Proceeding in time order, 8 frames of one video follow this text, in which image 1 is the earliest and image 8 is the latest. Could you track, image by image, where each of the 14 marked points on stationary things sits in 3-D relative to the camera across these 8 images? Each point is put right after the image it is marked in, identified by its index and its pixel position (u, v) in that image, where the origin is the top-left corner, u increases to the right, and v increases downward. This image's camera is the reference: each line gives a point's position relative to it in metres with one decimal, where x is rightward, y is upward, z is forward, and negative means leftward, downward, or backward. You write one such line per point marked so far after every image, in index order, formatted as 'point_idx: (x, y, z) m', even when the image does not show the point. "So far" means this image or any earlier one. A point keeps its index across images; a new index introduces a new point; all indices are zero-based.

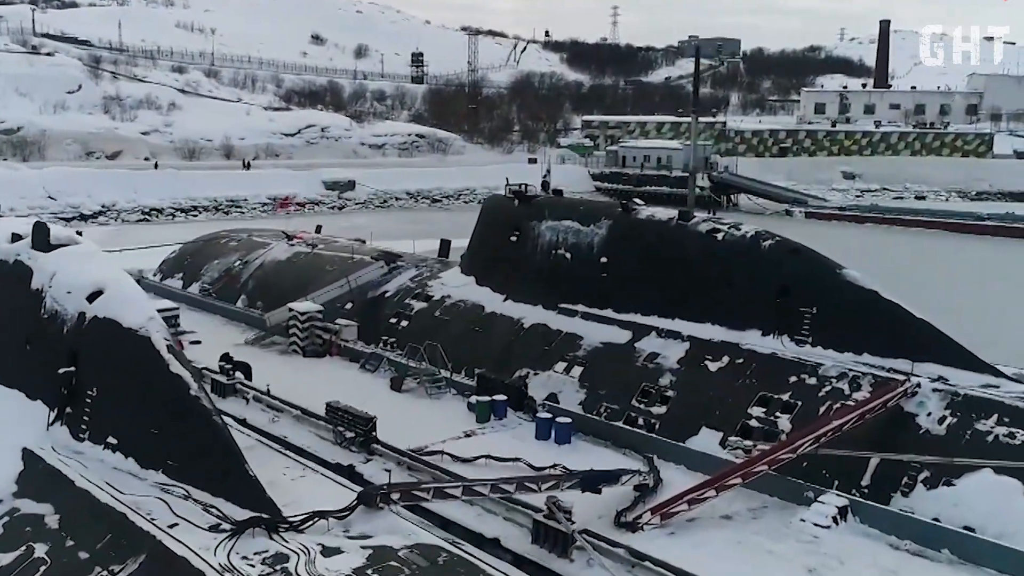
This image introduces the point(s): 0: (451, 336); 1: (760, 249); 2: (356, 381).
0: (-0.8, -0.7, +12.8) m
1: (+2.6, +0.4, +10.4) m
2: (-1.8, -1.1, +11.7) m
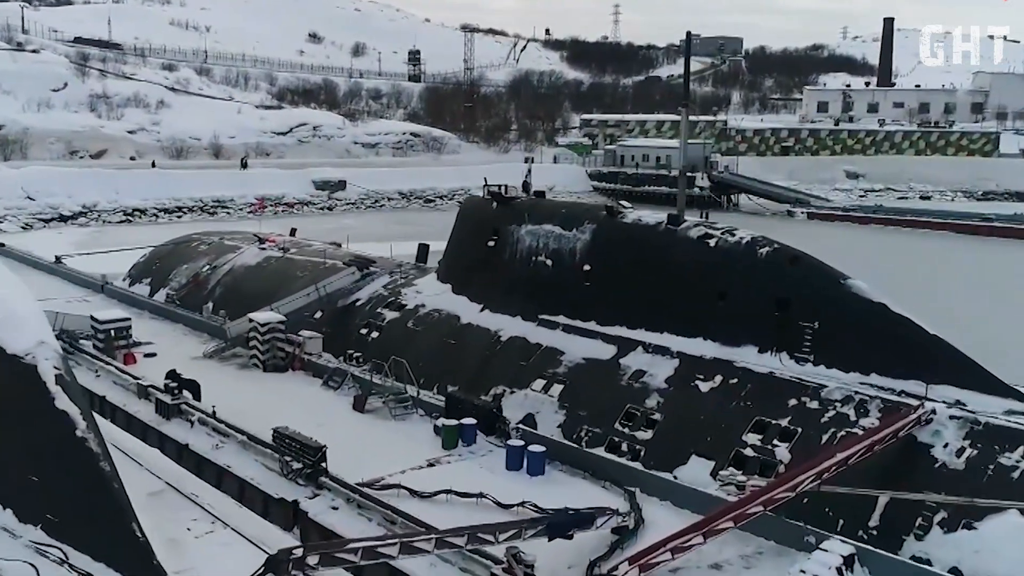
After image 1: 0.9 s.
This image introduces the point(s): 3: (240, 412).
0: (-1.1, -0.8, +11.8) m
1: (+2.3, +0.3, +9.4) m
2: (-2.1, -1.2, +10.8) m
3: (-2.9, -1.2, +10.6) m
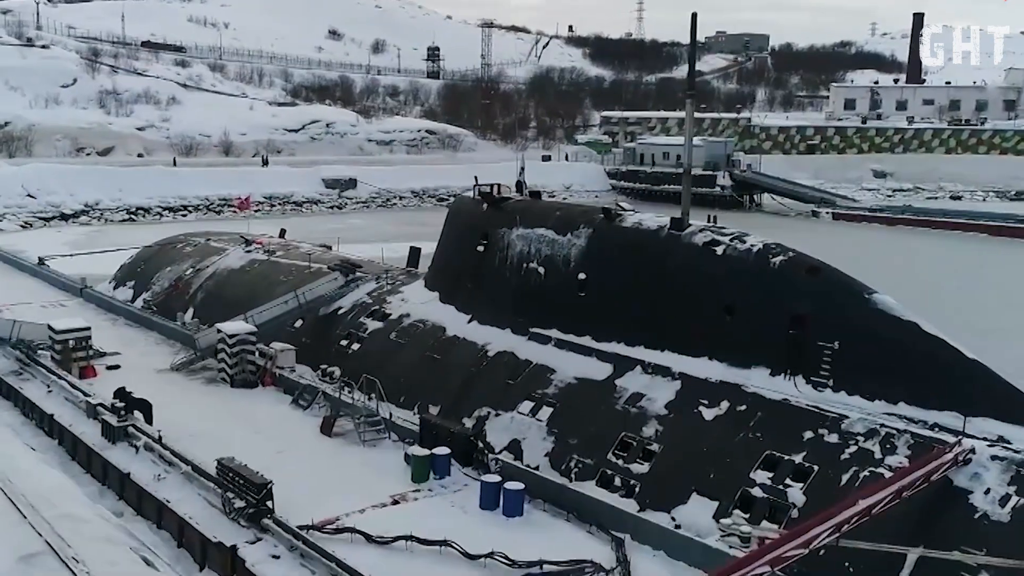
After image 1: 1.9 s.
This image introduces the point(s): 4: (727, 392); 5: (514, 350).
0: (-1.2, -0.9, +10.8) m
1: (+2.2, +0.2, +8.3) m
2: (-2.2, -1.3, +9.8) m
3: (-3.0, -1.3, +9.6) m
4: (+1.8, -0.9, +8.2) m
5: (0.0, -0.6, +10.0) m
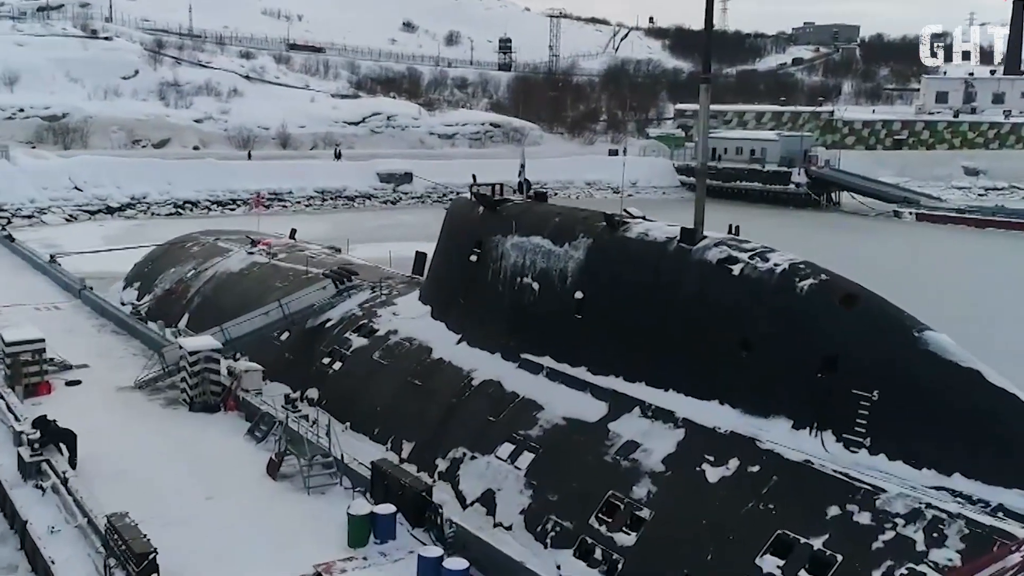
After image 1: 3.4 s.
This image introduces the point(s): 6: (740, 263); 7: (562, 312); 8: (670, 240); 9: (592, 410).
0: (-1.2, -1.0, +9.5) m
1: (+1.9, 0.0, +6.7) m
2: (-2.4, -1.4, +8.5) m
3: (-3.2, -1.4, +8.4) m
4: (+1.5, -1.1, +6.6) m
5: (-0.1, -0.8, +8.6) m
6: (+1.6, +0.2, +7.1) m
7: (+0.4, -0.2, +8.4) m
8: (+1.2, +0.4, +7.6) m
9: (+0.6, -0.9, +7.7) m
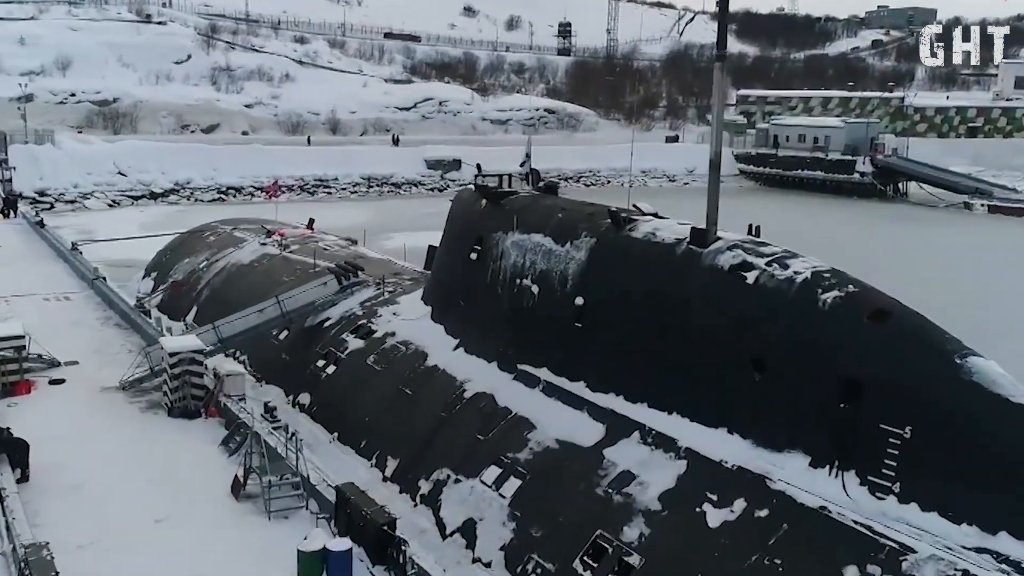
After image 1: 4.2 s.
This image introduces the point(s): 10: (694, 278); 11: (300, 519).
0: (-1.2, -1.0, +8.7) m
1: (+1.7, -0.1, +5.7) m
2: (-2.4, -1.4, +7.8) m
3: (-3.2, -1.4, +7.8) m
4: (+1.3, -1.1, +5.7) m
5: (-0.1, -0.8, +7.7) m
6: (+1.5, +0.1, +6.1) m
7: (+0.4, -0.2, +7.5) m
8: (+1.1, +0.3, +6.7) m
9: (+0.5, -1.0, +6.8) m
10: (+1.2, +0.1, +6.4) m
11: (-1.5, -1.6, +6.9) m
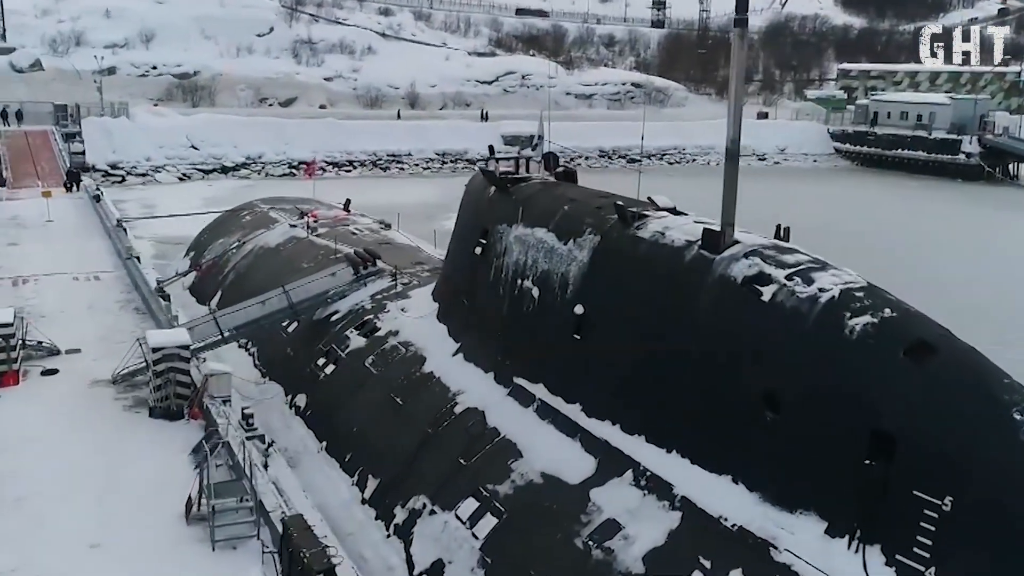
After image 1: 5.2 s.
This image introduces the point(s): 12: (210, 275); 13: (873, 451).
0: (-1.2, -1.0, +7.8) m
1: (+1.5, -0.2, +4.6) m
2: (-2.5, -1.4, +7.1) m
3: (-3.3, -1.4, +7.2) m
4: (+1.1, -1.2, +4.6) m
5: (-0.2, -0.8, +6.8) m
6: (+1.3, 0.0, +5.0) m
7: (+0.3, -0.3, +6.5) m
8: (+1.0, +0.2, +5.6) m
9: (+0.4, -1.0, +5.8) m
10: (+1.0, 0.0, +5.4) m
11: (-1.6, -1.6, +6.1) m
12: (-4.0, +0.2, +13.0) m
13: (+1.6, -0.7, +4.3) m
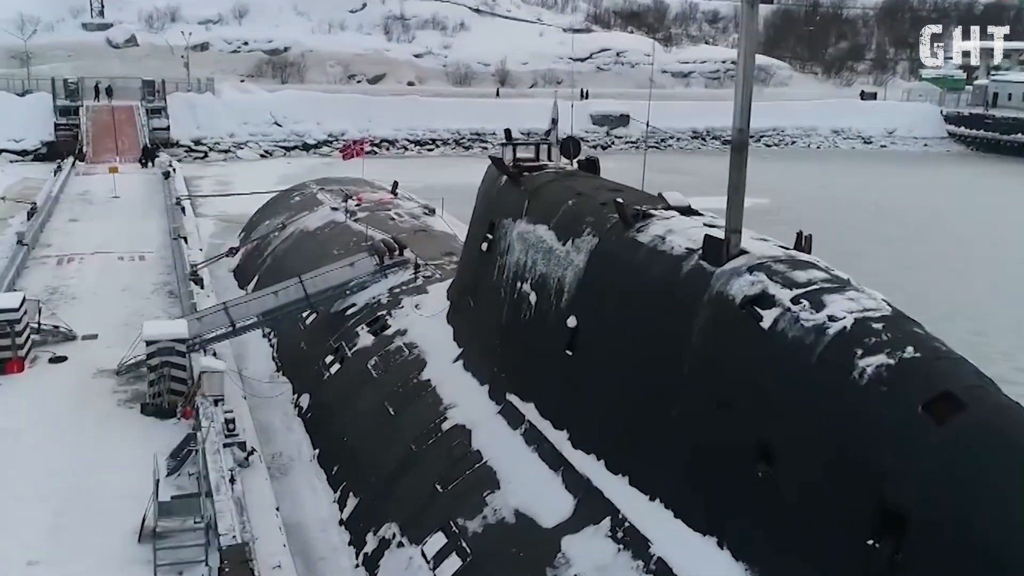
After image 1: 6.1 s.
0: (-1.1, -0.9, +7.2) m
1: (+1.2, -0.3, +3.7) m
2: (-2.5, -1.3, +6.6) m
3: (-3.3, -1.3, +6.7) m
4: (+0.8, -1.3, +3.8) m
5: (-0.2, -0.9, +6.0) m
6: (+1.1, -0.1, +4.1) m
7: (+0.2, -0.3, +5.7) m
8: (+0.8, +0.2, +4.7) m
9: (+0.2, -1.1, +5.0) m
10: (+0.8, -0.1, +4.5) m
11: (-1.7, -1.6, +5.5) m
12: (-3.3, +0.4, +12.6) m
13: (+1.3, -0.8, +3.4) m
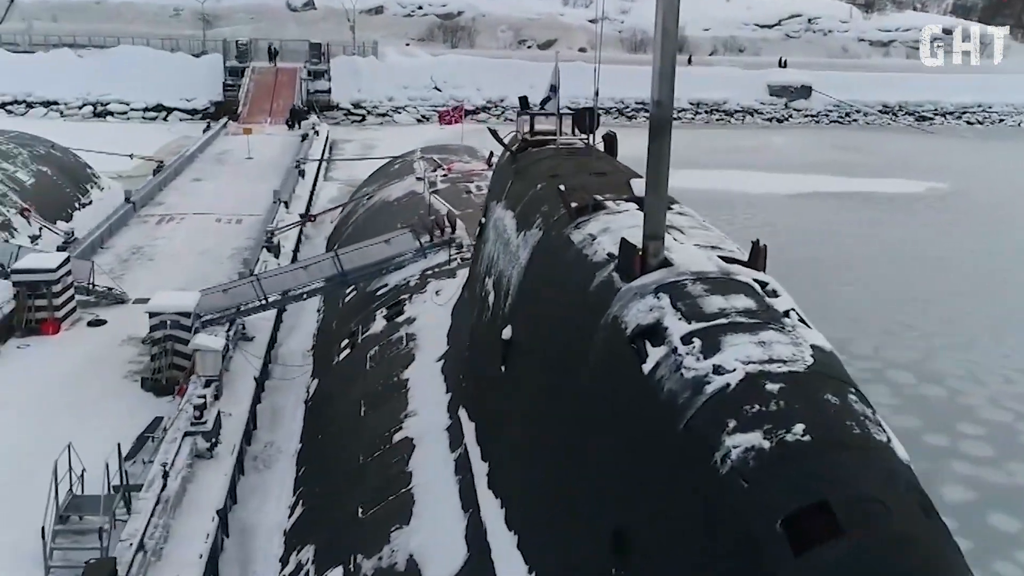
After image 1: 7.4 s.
0: (-1.1, -0.8, +6.5) m
1: (+0.5, -0.4, +2.6) m
2: (-2.6, -1.1, +6.2) m
3: (-3.4, -1.0, +6.5) m
4: (+0.1, -1.4, +2.8) m
5: (-0.5, -0.8, +5.2) m
6: (+0.5, -0.2, +3.0) m
7: (-0.1, -0.3, +4.7) m
8: (+0.4, +0.1, +3.6) m
9: (-0.3, -1.1, +4.1) m
10: (+0.3, -0.2, +3.4) m
11: (-2.1, -1.5, +5.0) m
12: (-2.2, +0.8, +12.2) m
13: (+0.5, -0.9, +2.3) m
